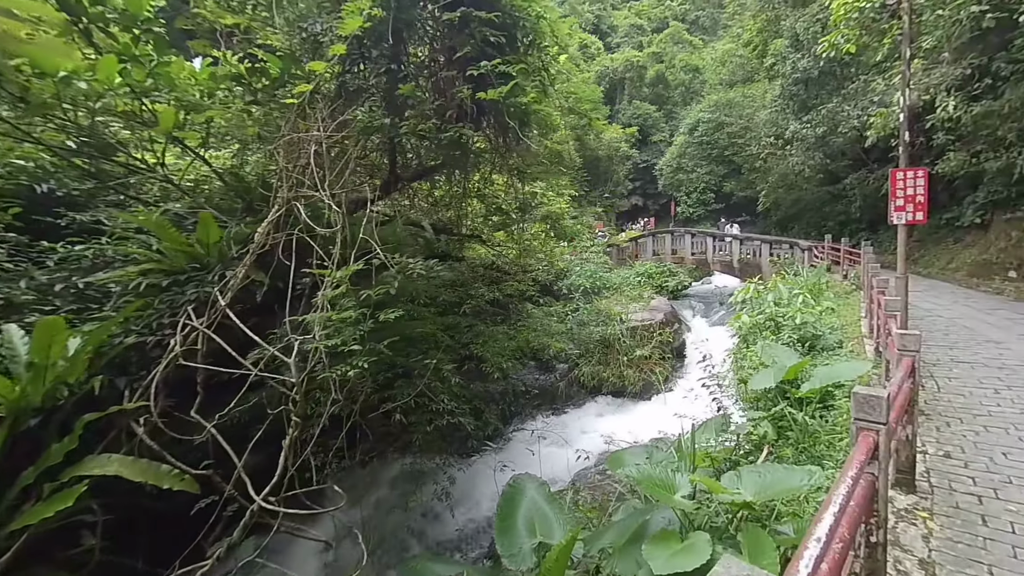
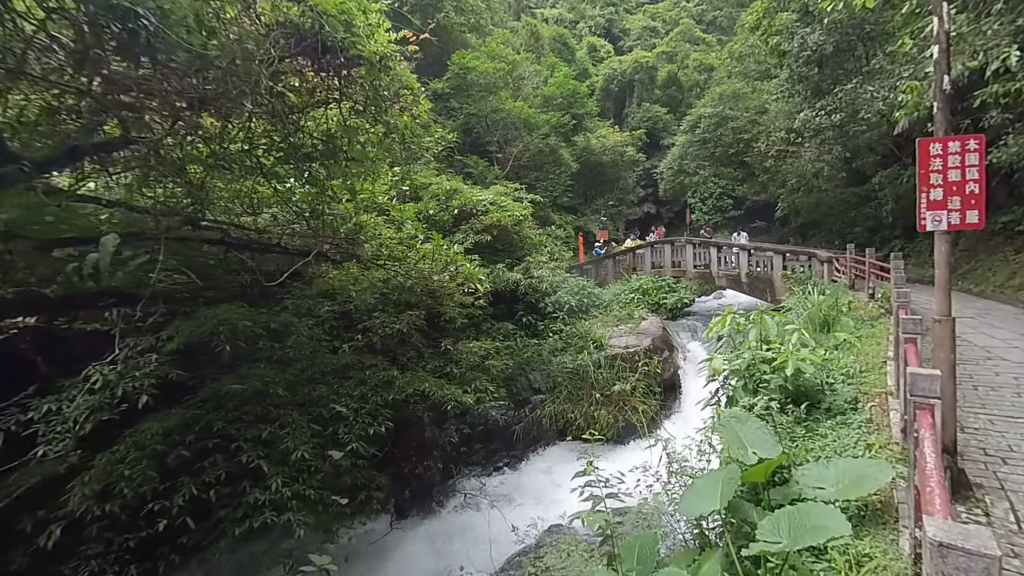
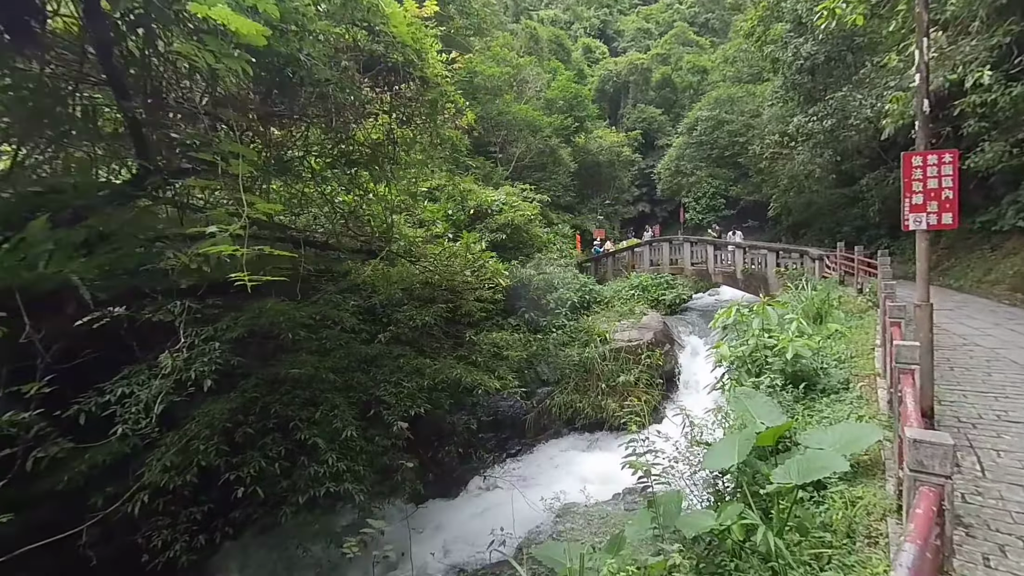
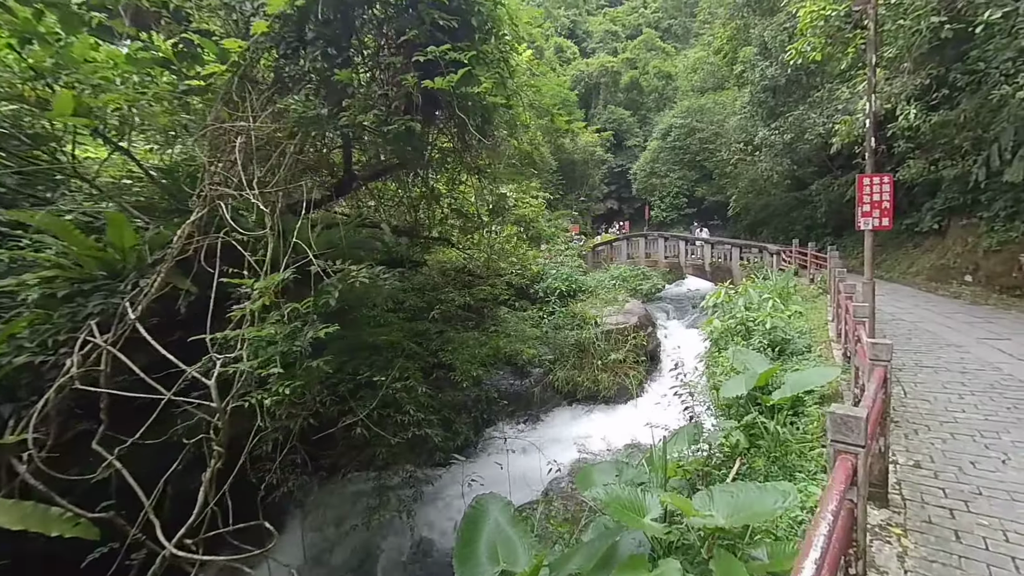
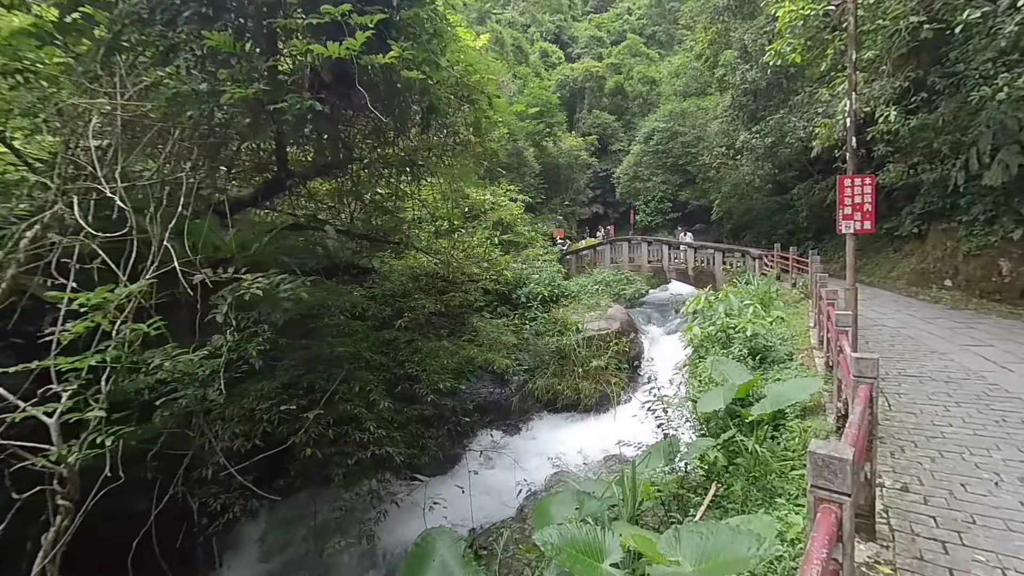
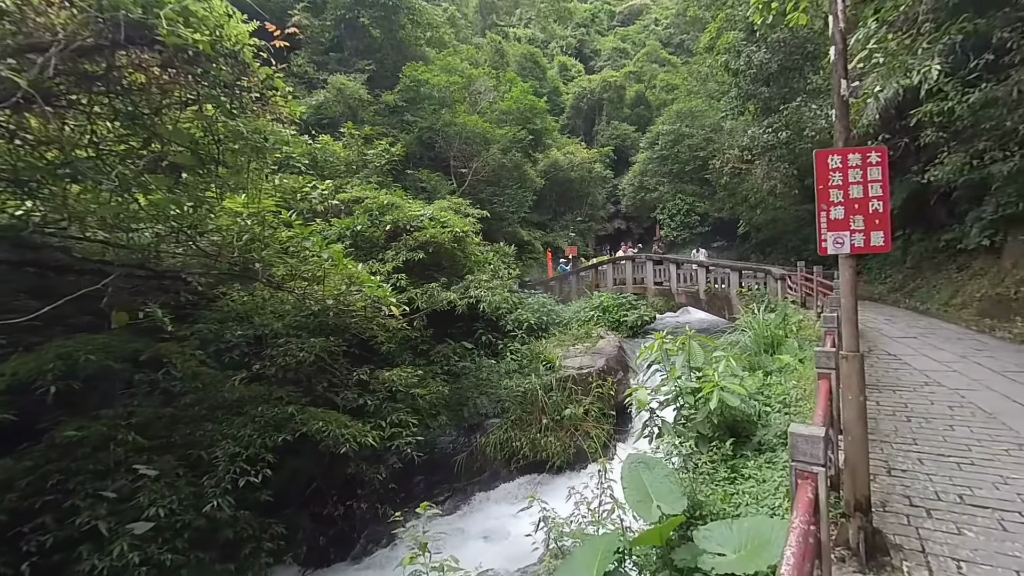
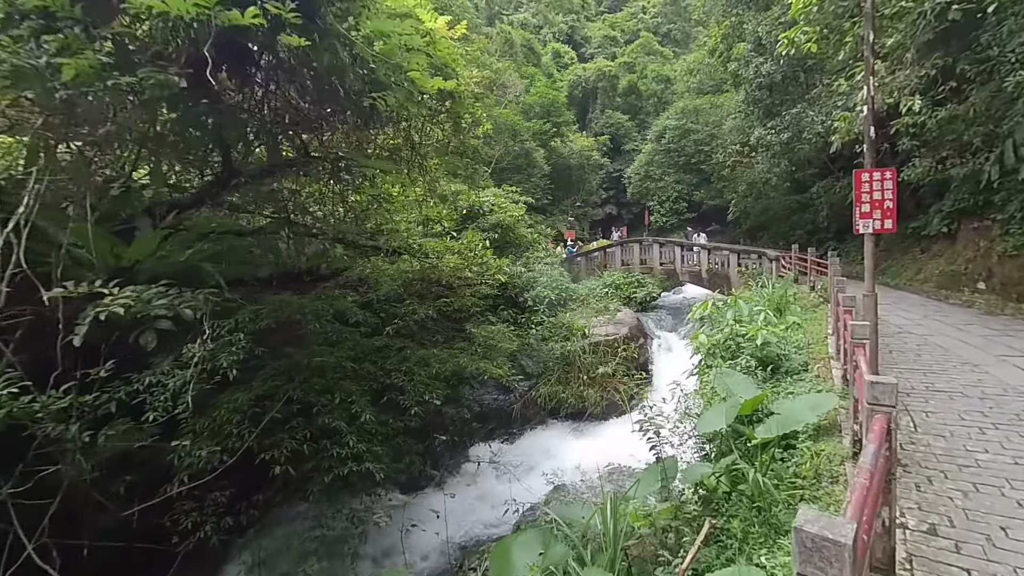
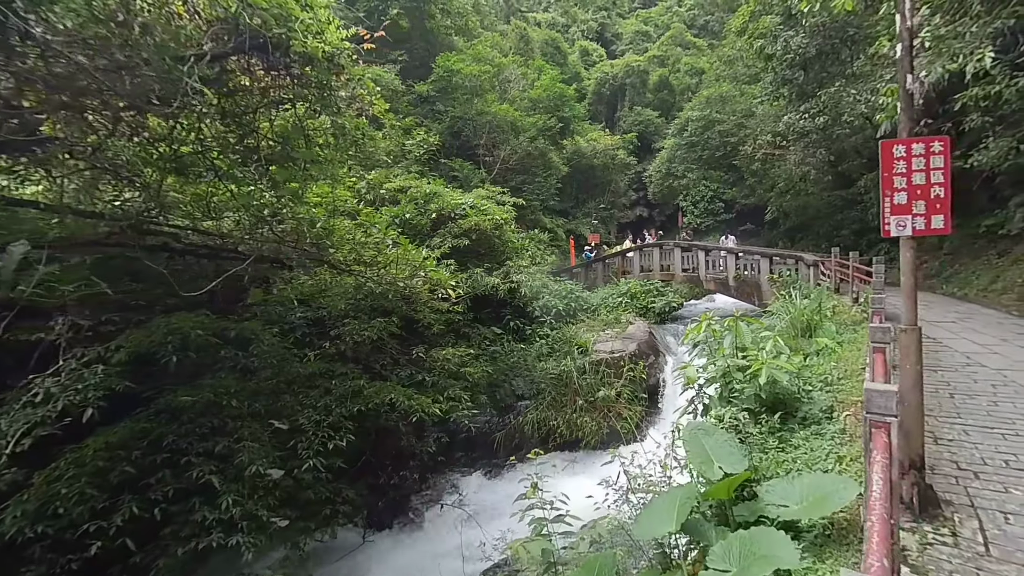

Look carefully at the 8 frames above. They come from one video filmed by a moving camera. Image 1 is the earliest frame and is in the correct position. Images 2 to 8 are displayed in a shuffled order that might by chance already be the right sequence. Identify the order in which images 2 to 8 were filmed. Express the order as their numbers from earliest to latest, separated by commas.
4, 5, 7, 3, 2, 8, 6
